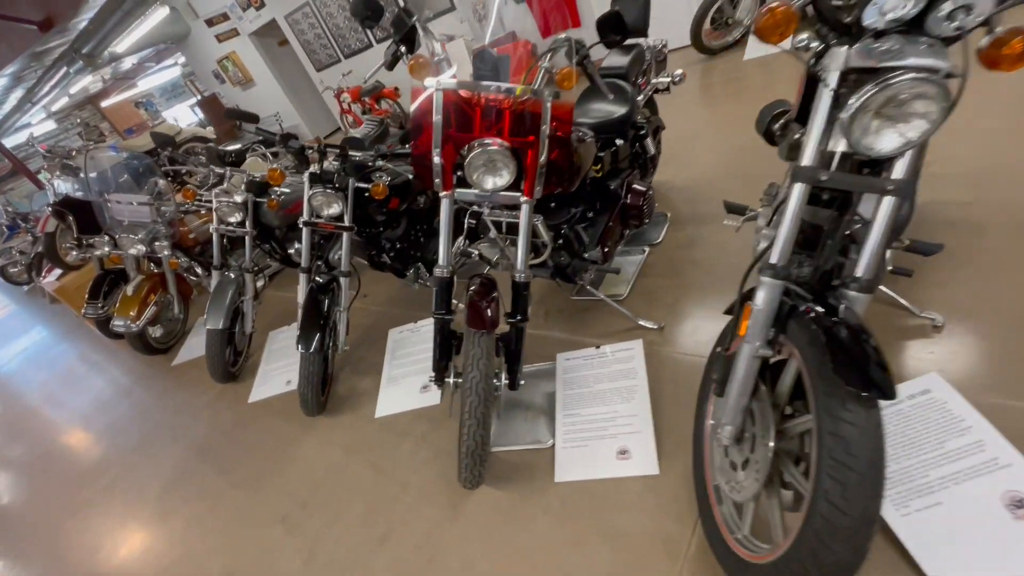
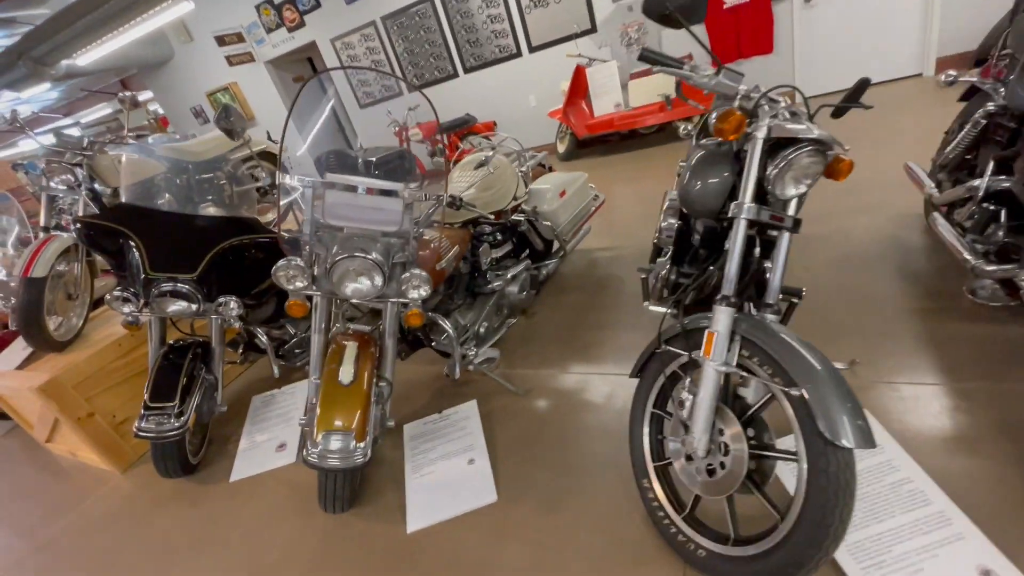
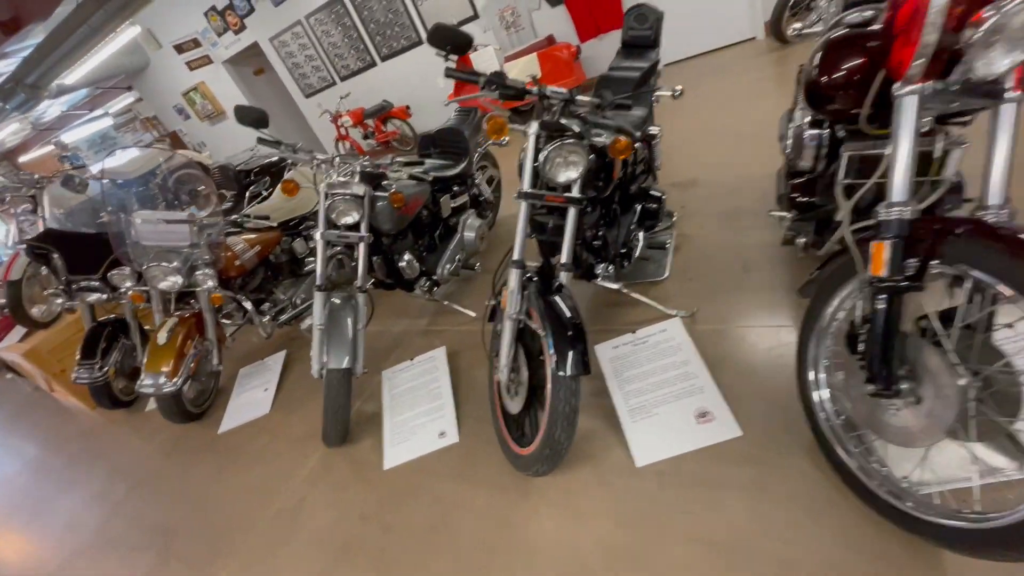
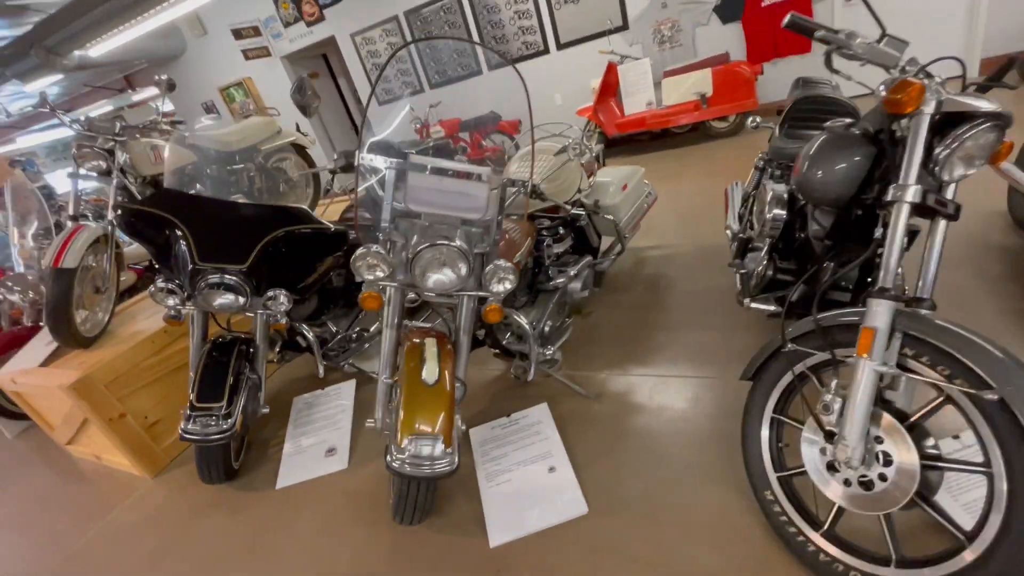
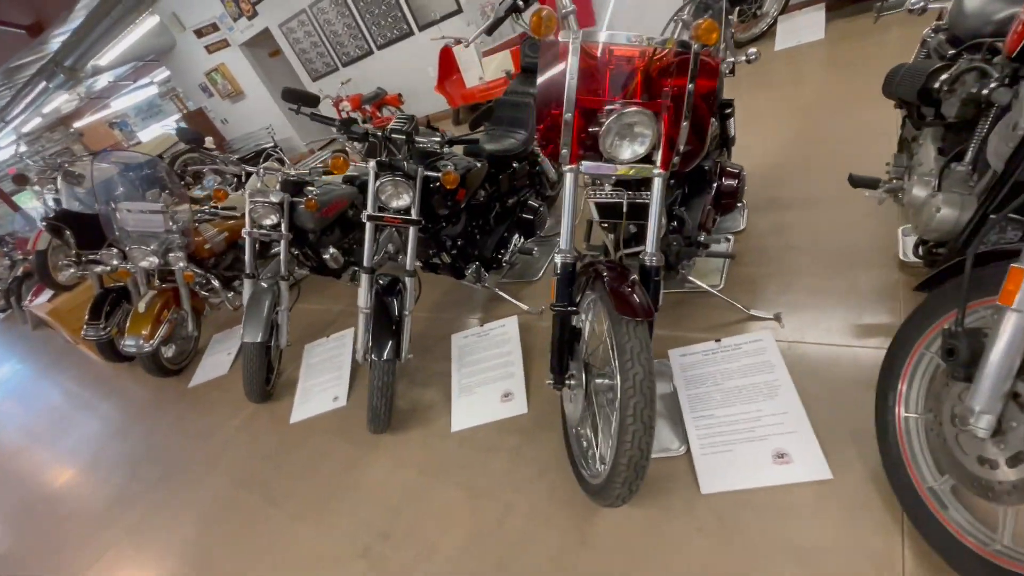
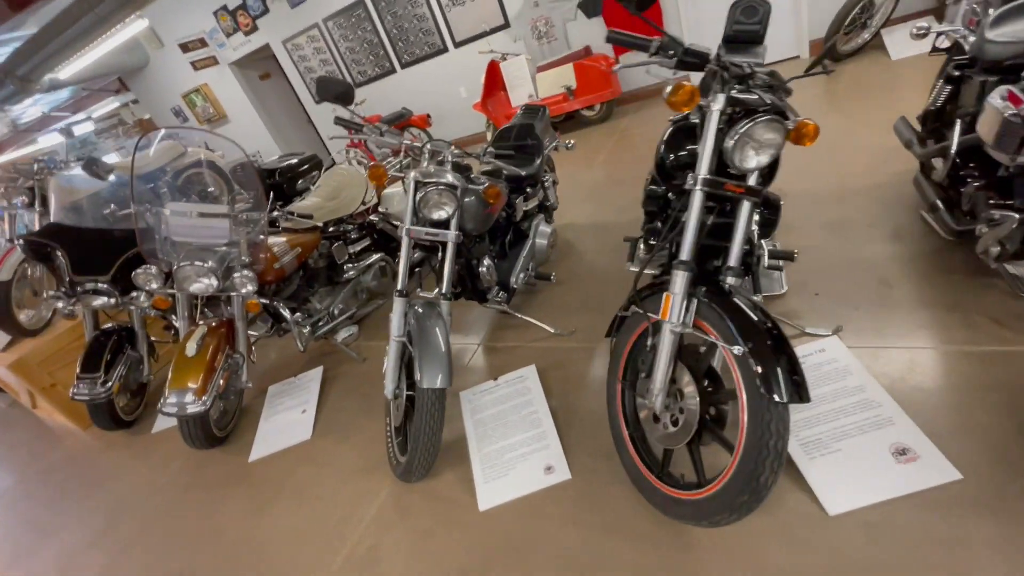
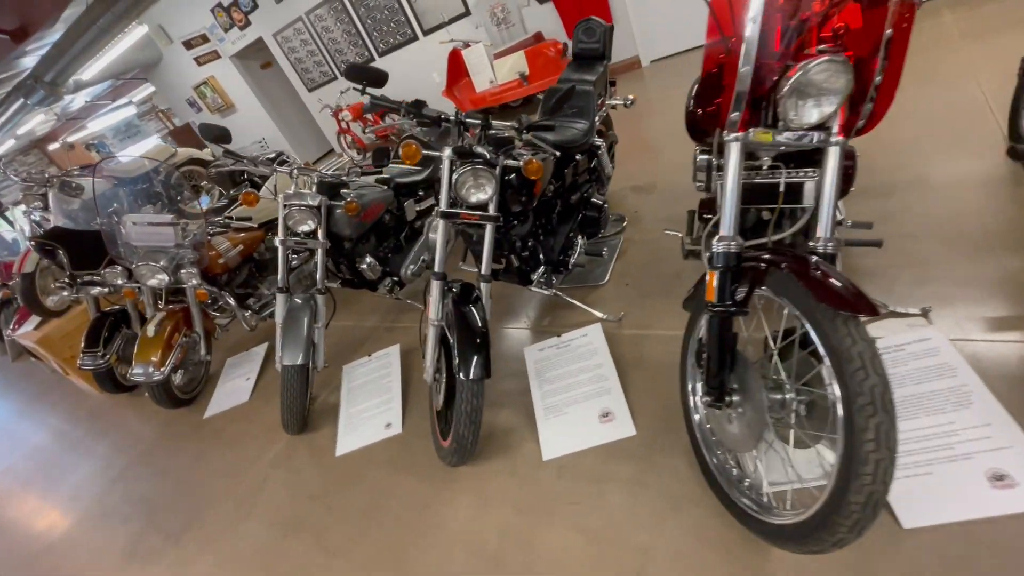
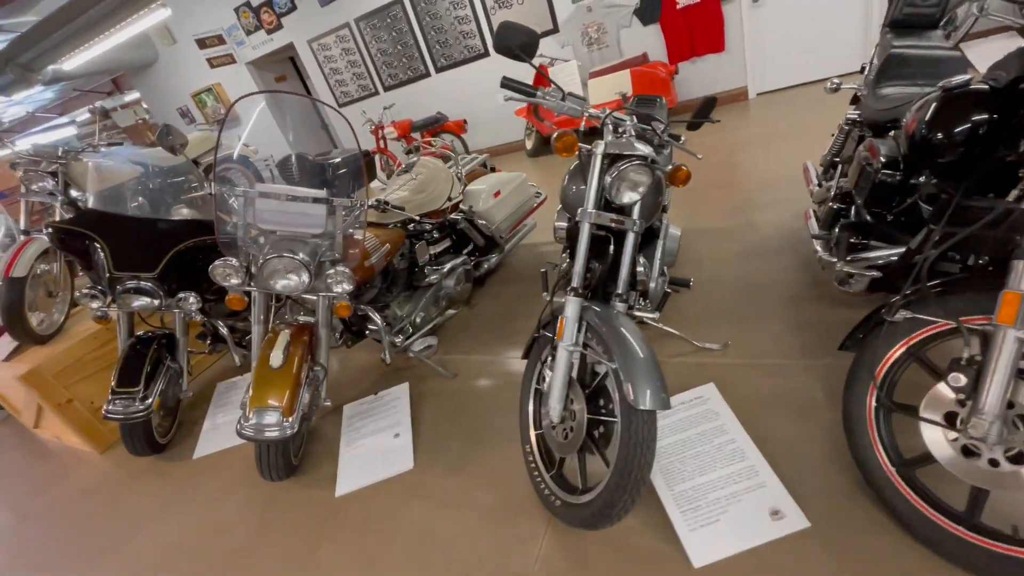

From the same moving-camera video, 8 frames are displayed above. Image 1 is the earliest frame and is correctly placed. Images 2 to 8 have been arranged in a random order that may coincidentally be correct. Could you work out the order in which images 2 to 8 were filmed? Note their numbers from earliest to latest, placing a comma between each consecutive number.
5, 7, 3, 6, 8, 2, 4
